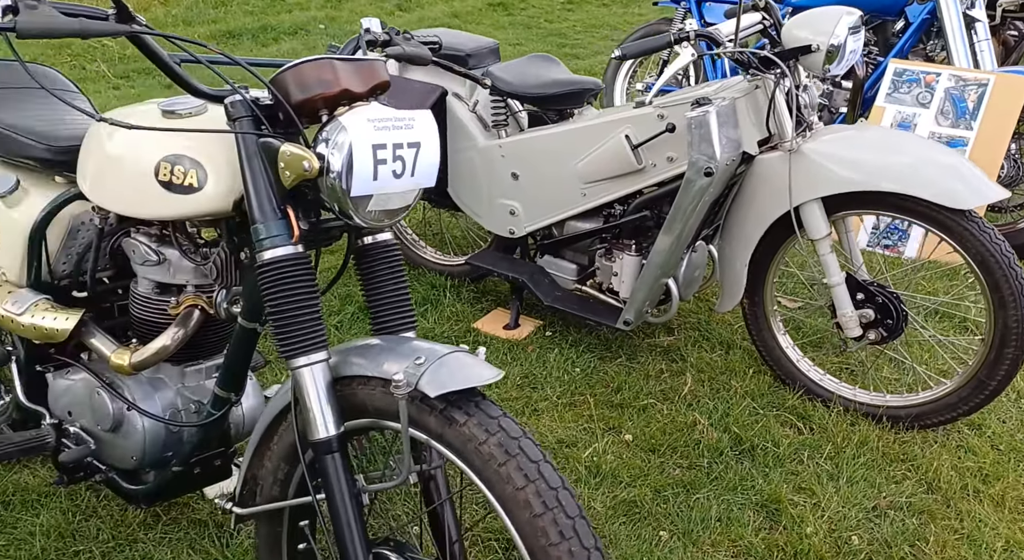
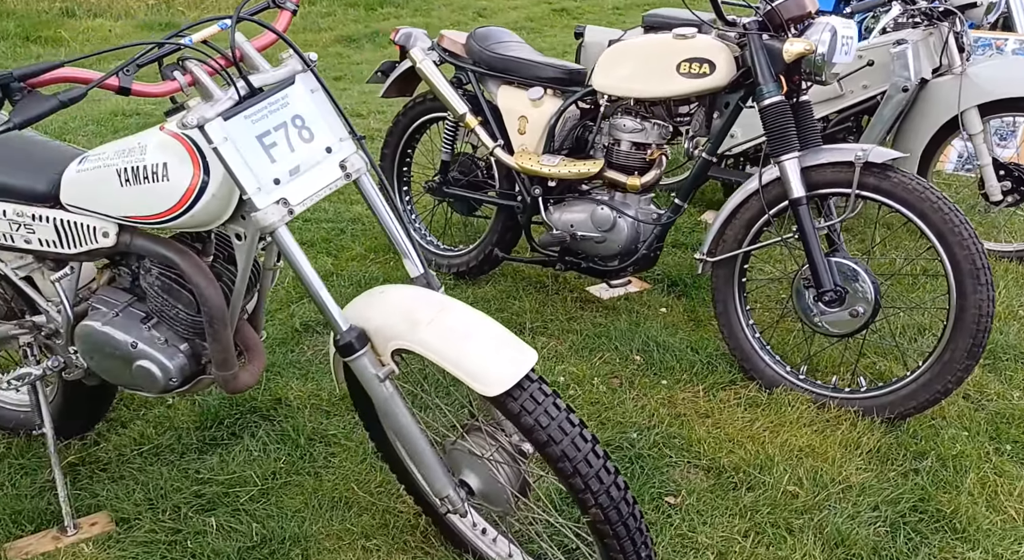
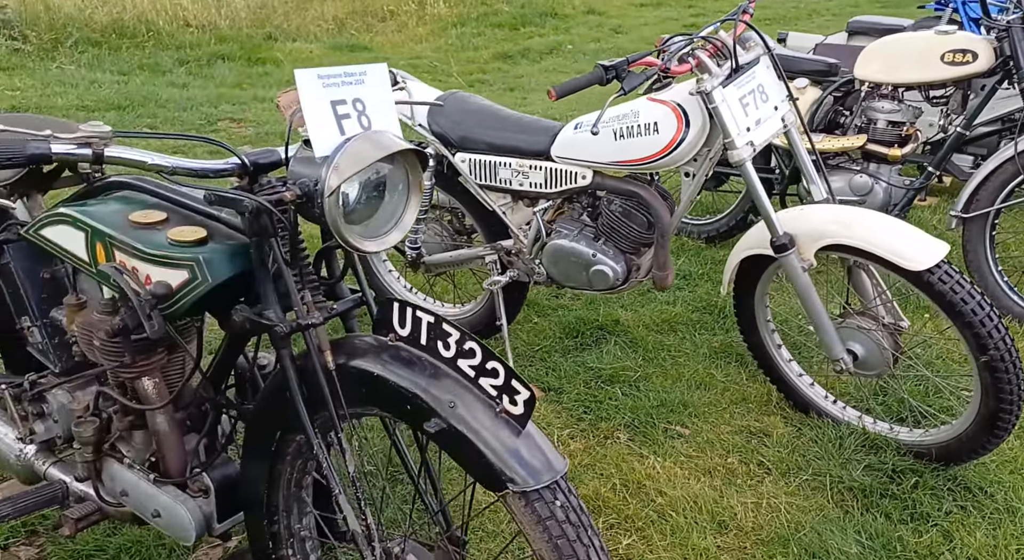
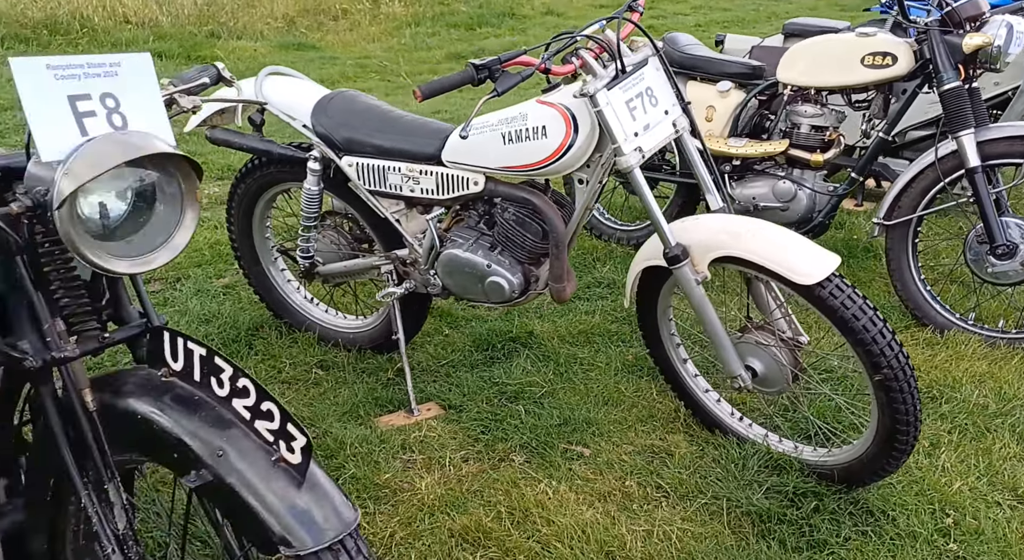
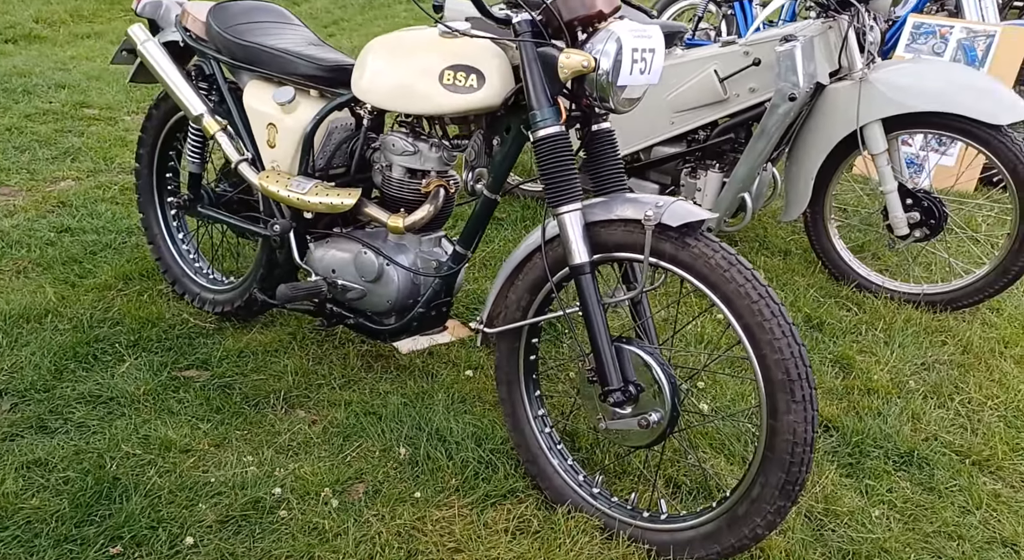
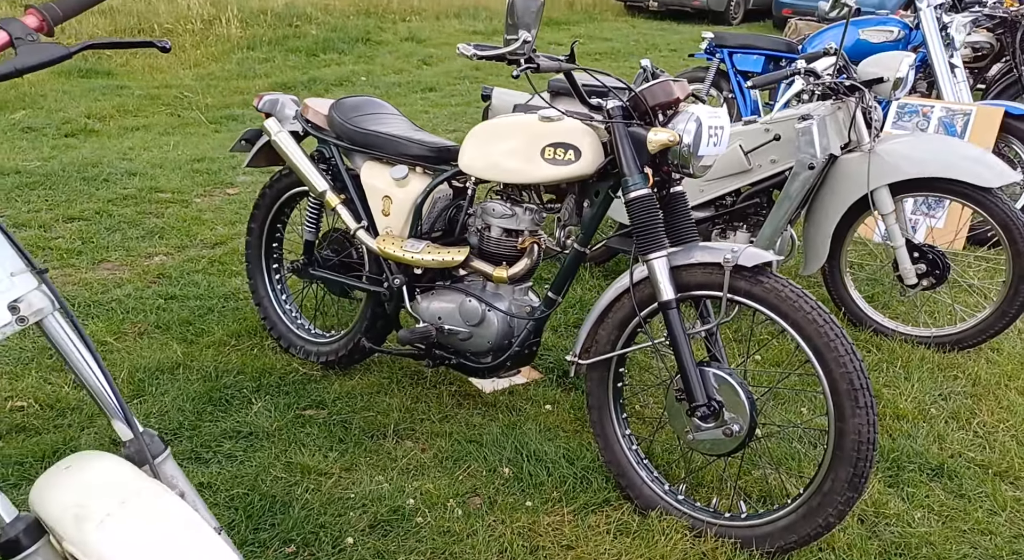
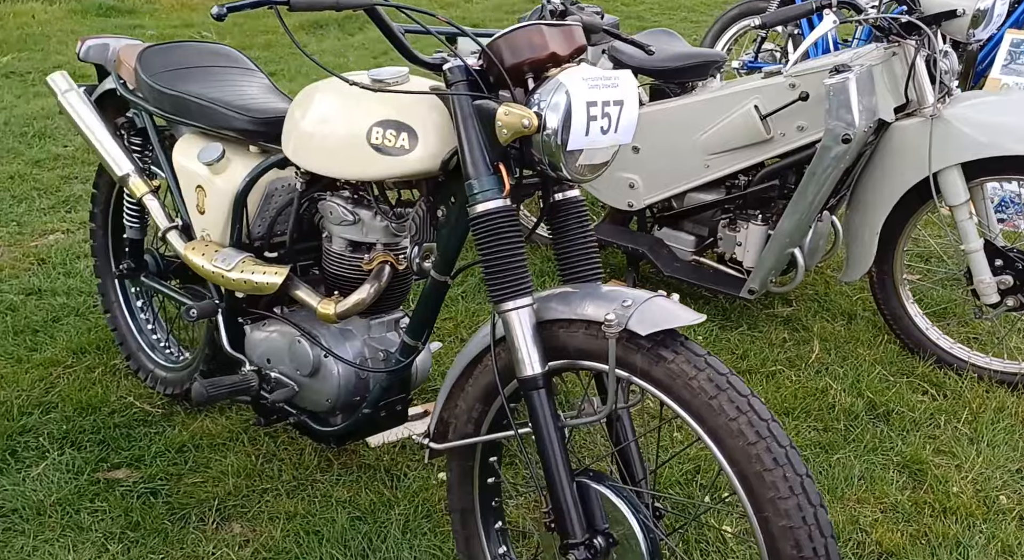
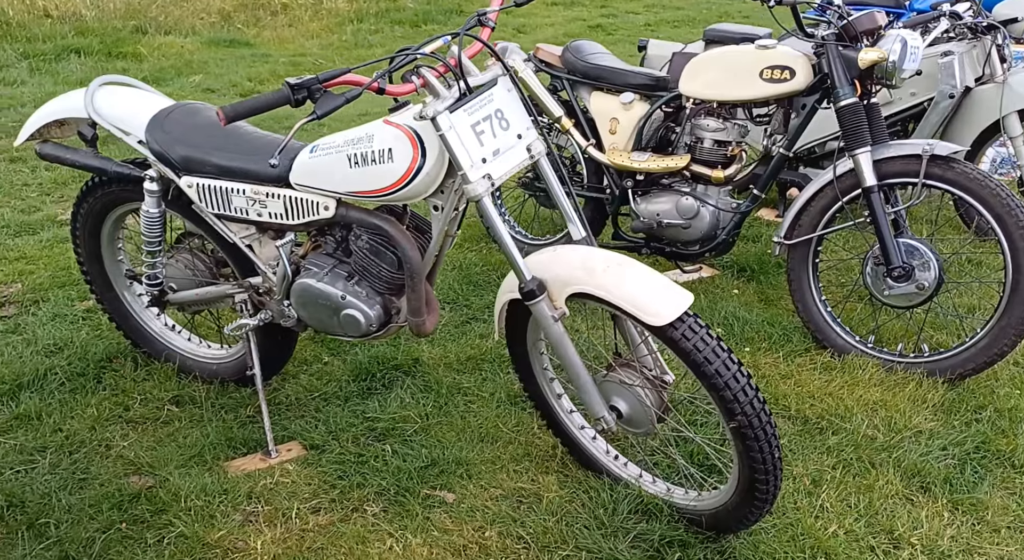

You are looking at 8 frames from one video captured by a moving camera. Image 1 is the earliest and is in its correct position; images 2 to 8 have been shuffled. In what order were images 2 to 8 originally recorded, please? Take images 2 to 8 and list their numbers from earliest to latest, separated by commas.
7, 5, 6, 2, 8, 4, 3
